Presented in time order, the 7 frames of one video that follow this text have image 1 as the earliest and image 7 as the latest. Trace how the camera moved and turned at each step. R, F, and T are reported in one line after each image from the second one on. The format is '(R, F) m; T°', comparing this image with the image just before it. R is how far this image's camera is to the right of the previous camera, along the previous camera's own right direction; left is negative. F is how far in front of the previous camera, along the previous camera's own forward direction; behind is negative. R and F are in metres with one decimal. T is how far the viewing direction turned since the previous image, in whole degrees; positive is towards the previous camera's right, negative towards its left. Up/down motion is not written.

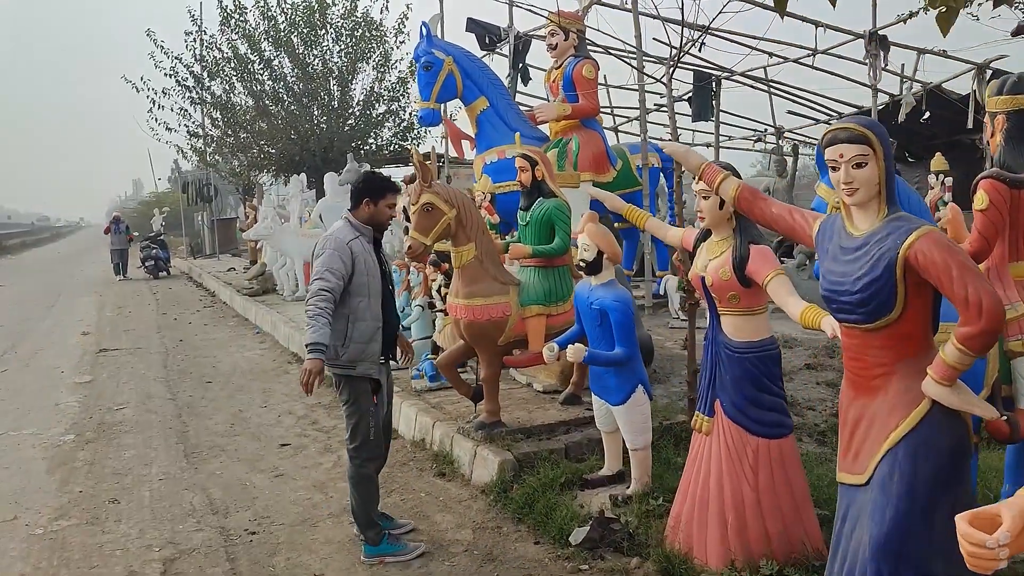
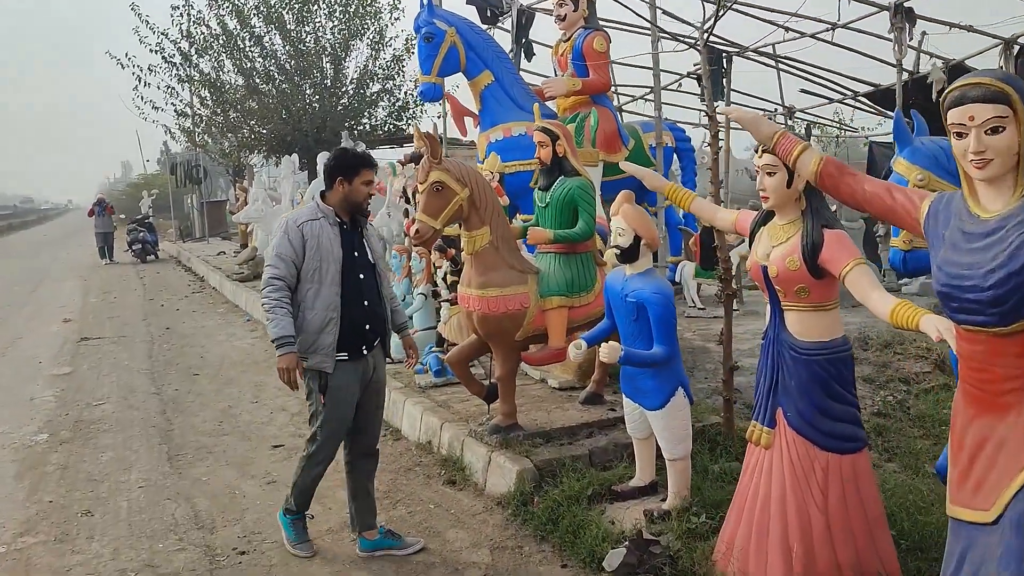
(-0.1, +0.4) m; +1°
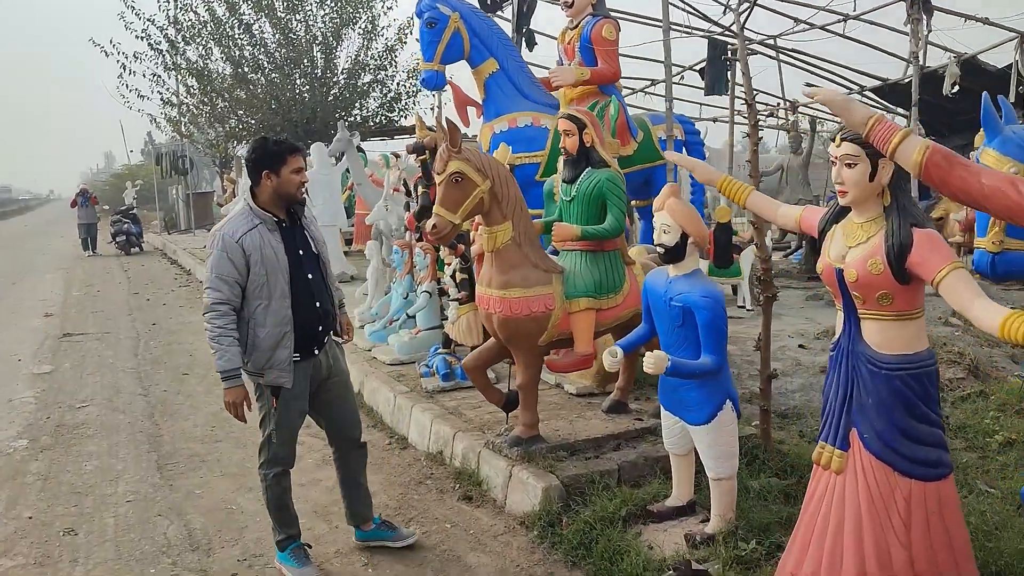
(-0.2, +0.3) m; +1°
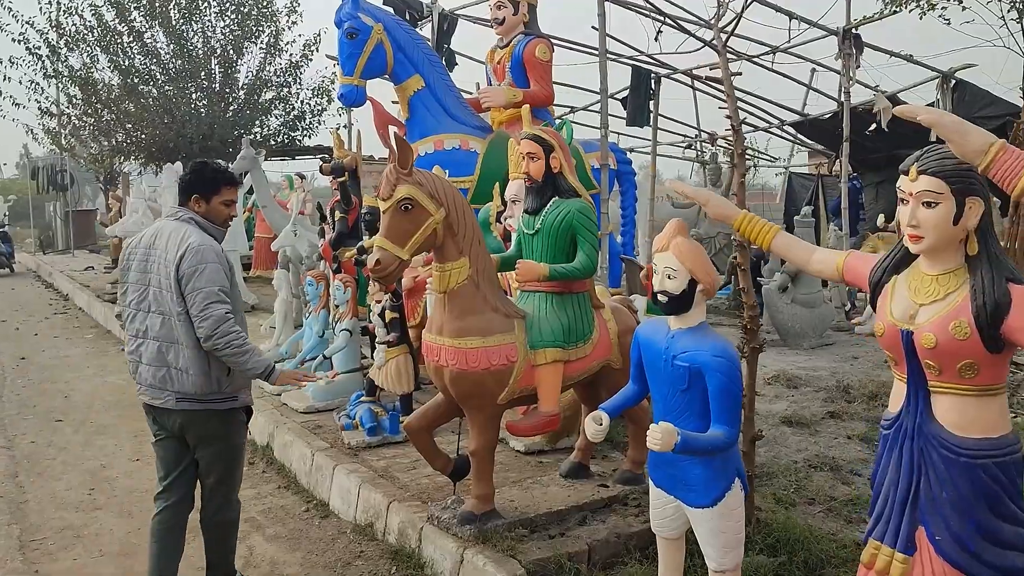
(-0.2, +0.6) m; +7°
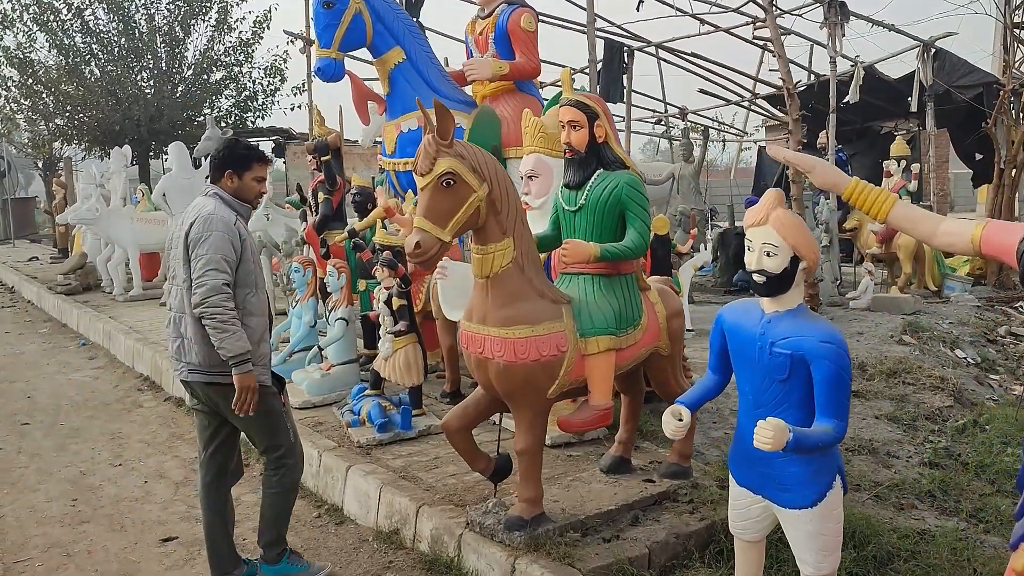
(-0.3, +0.3) m; +3°
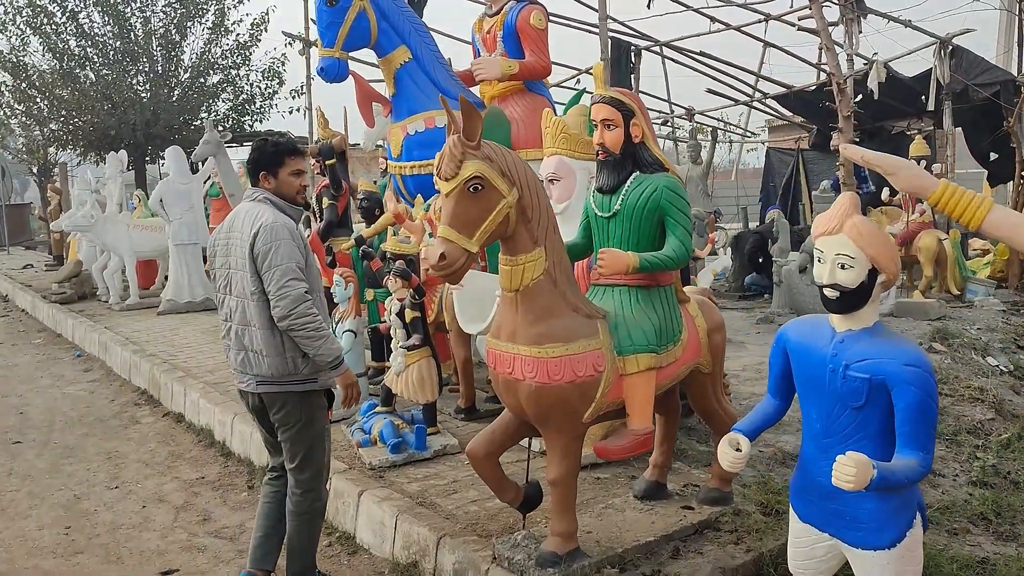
(-0.1, +0.2) m; 0°
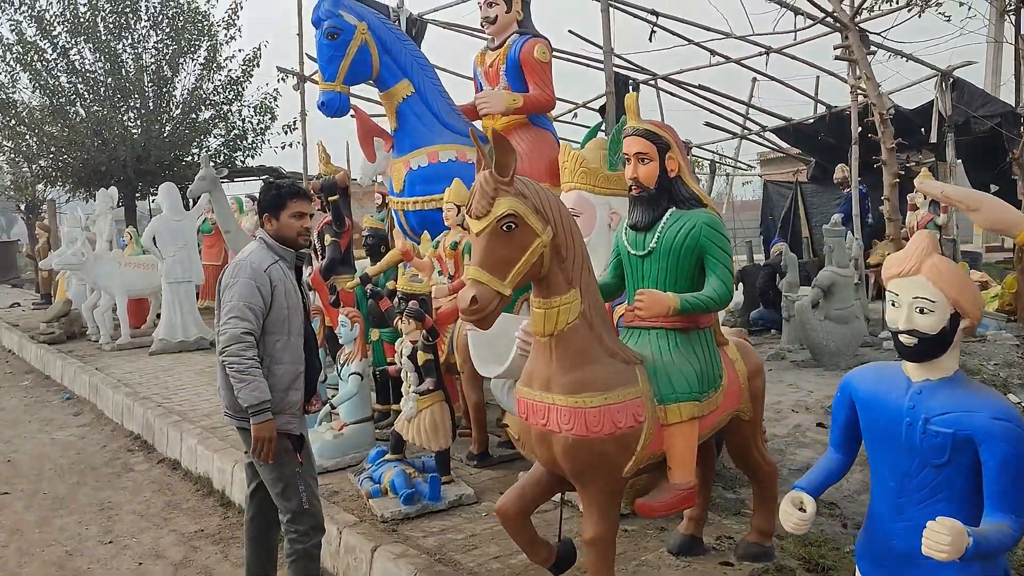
(-0.1, +0.2) m; +1°
